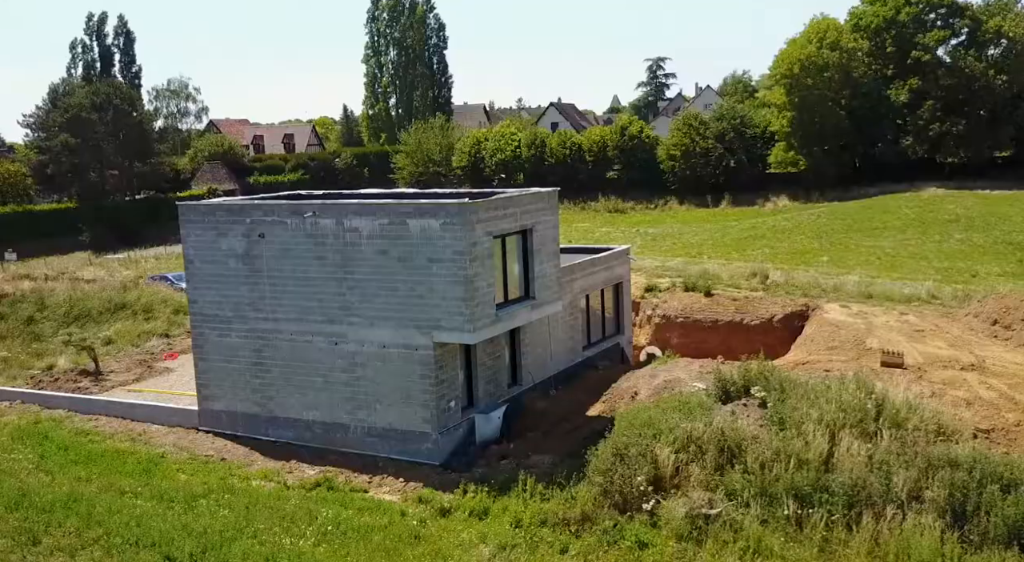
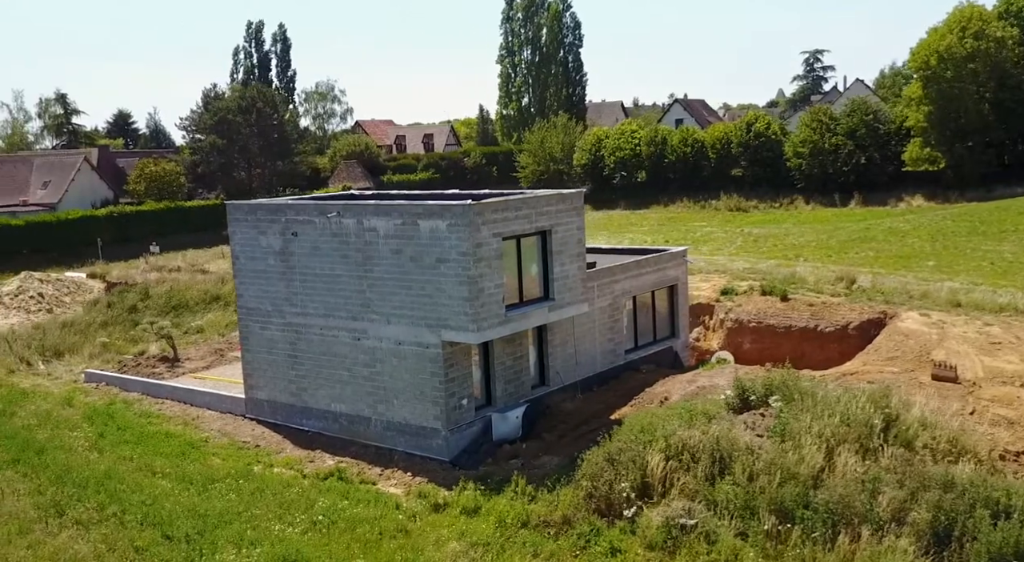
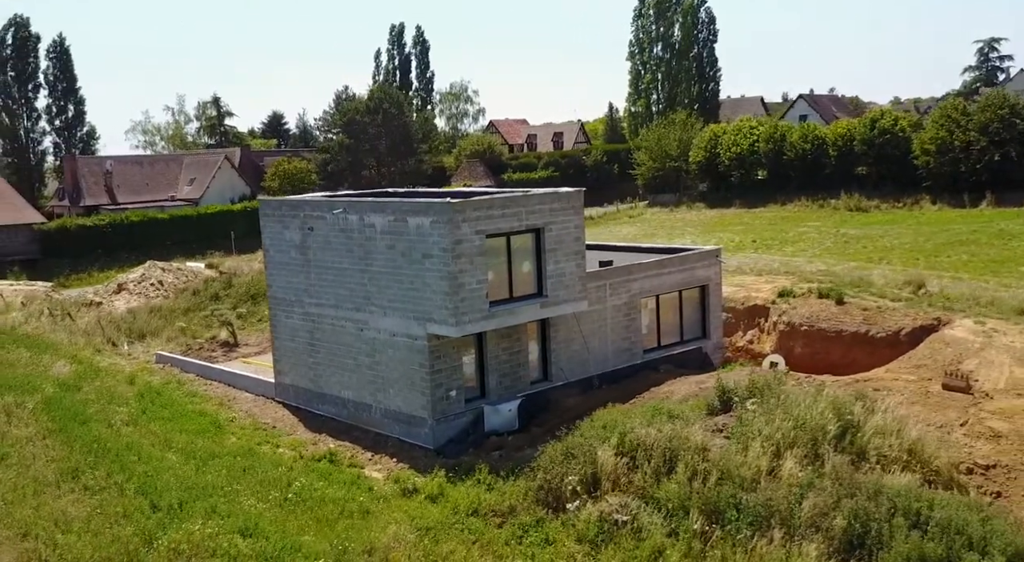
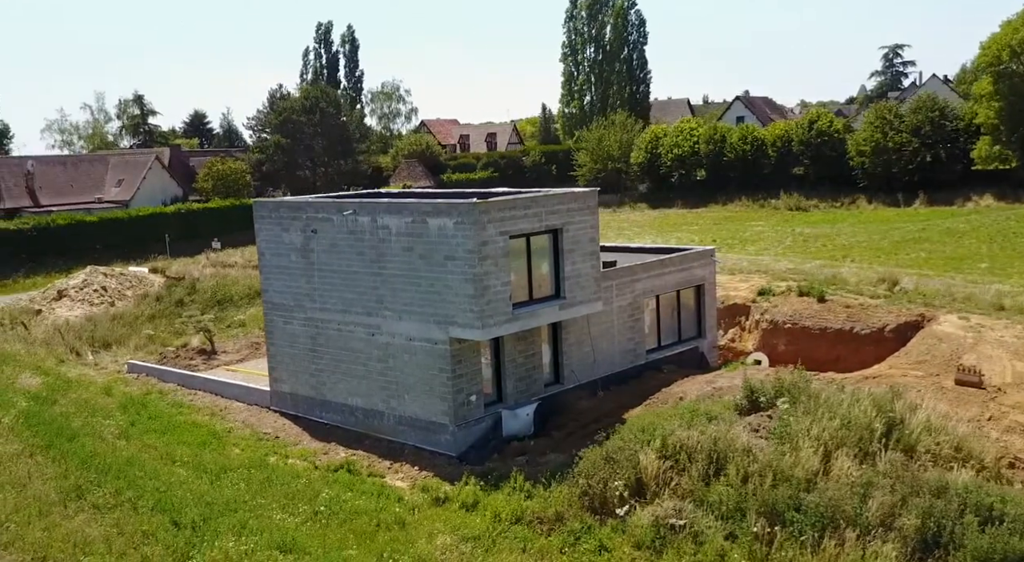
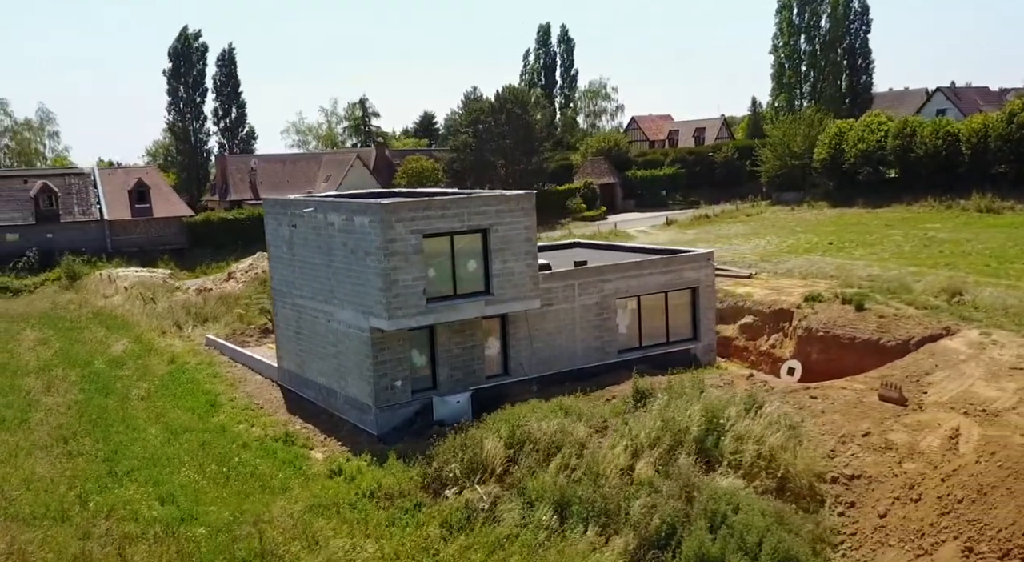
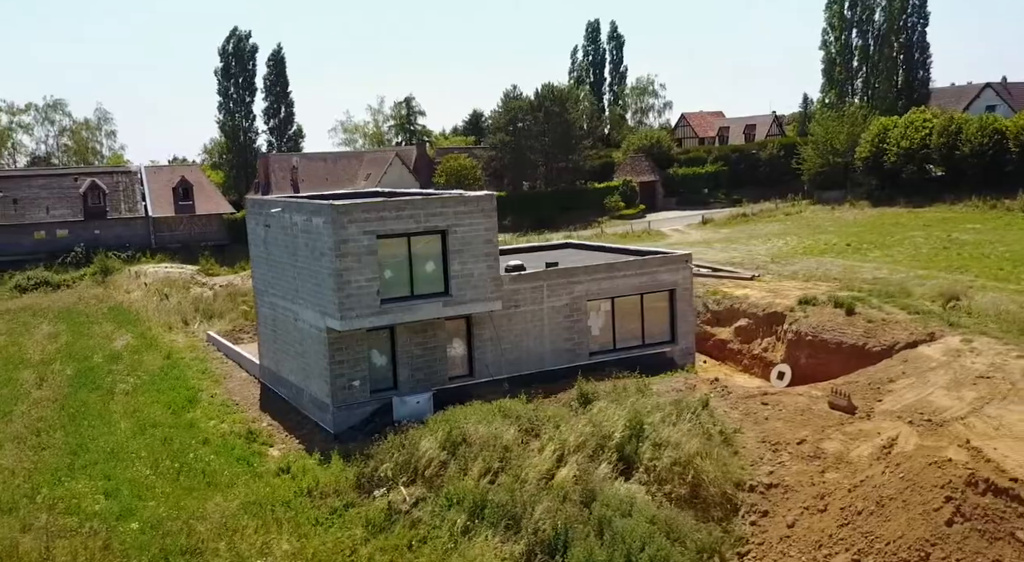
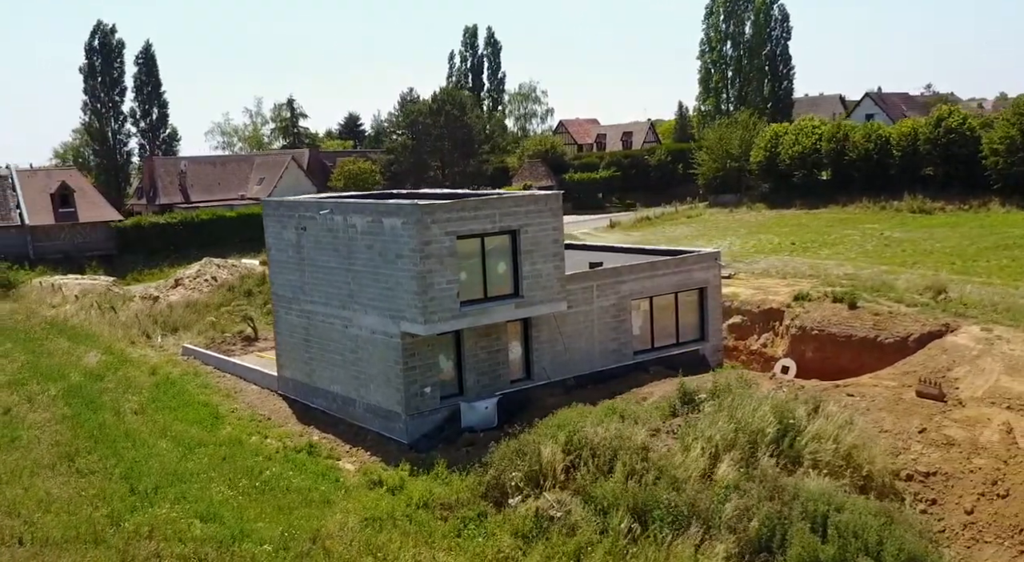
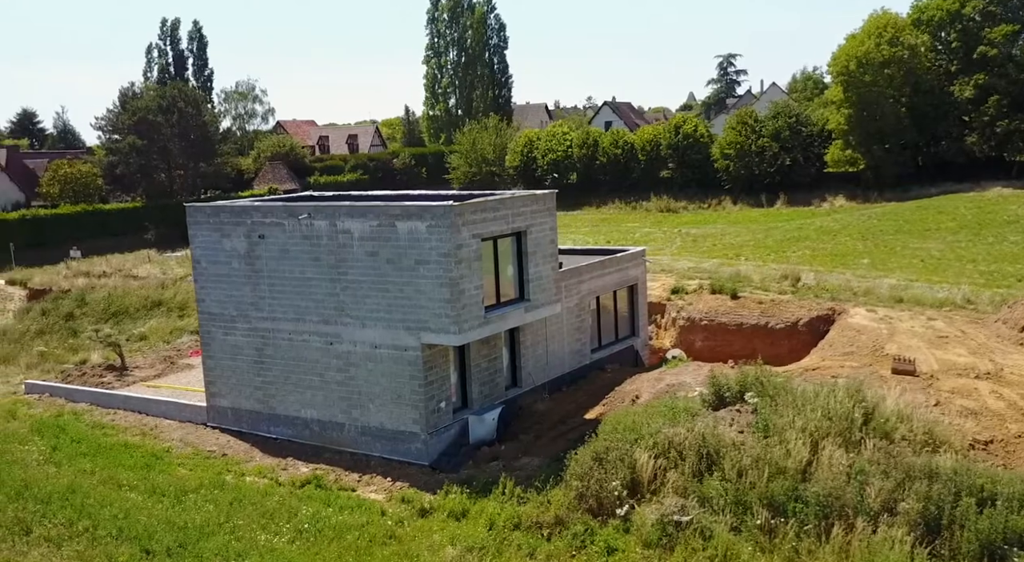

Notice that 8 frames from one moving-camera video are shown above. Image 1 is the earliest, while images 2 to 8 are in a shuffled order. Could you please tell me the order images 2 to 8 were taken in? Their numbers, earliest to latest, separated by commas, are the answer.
8, 2, 4, 3, 7, 5, 6
